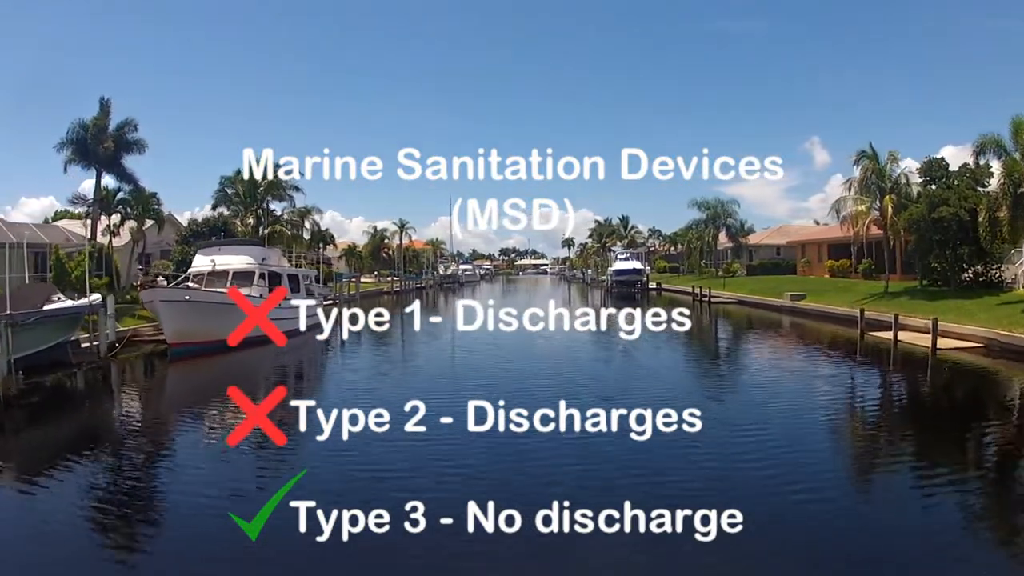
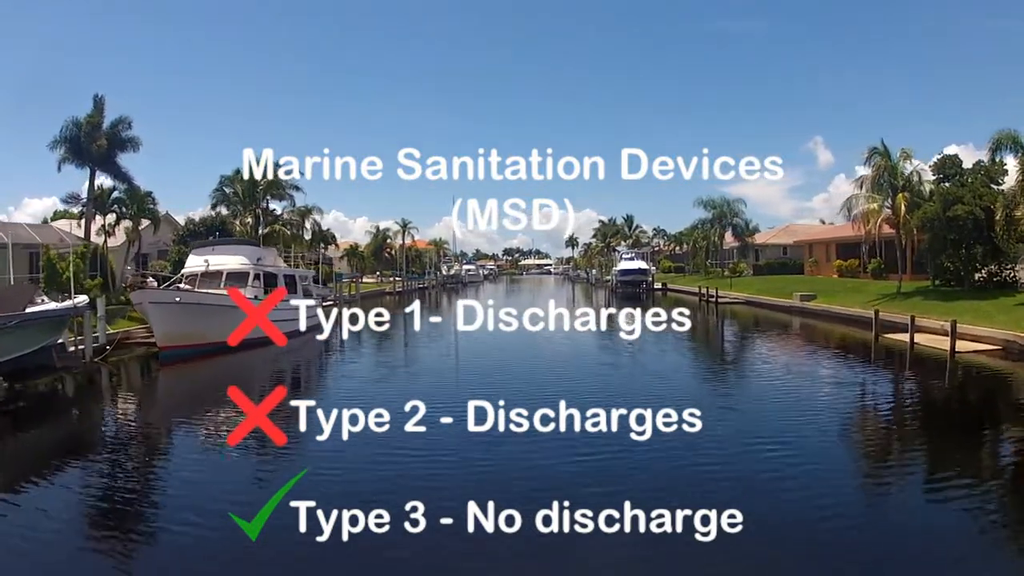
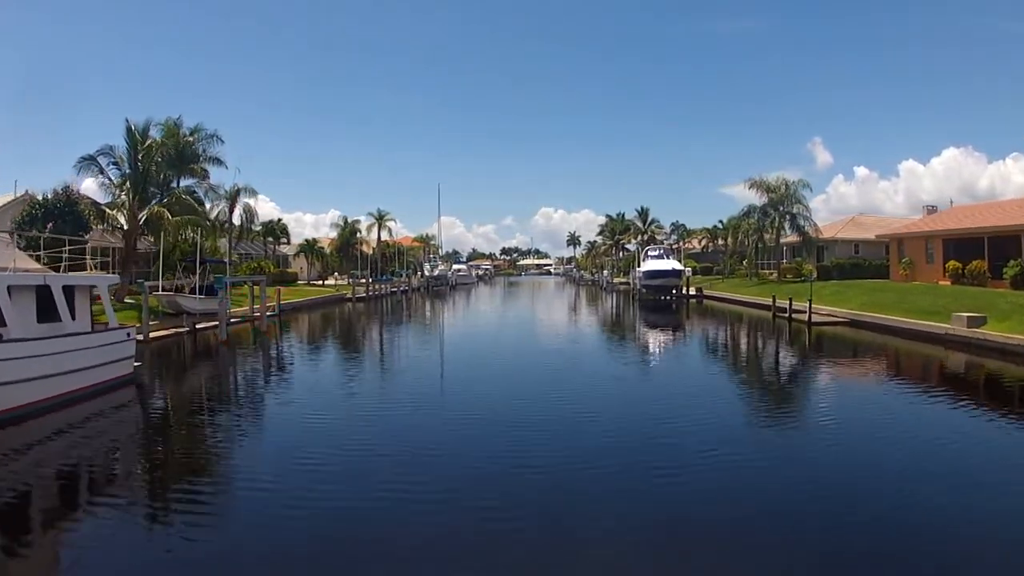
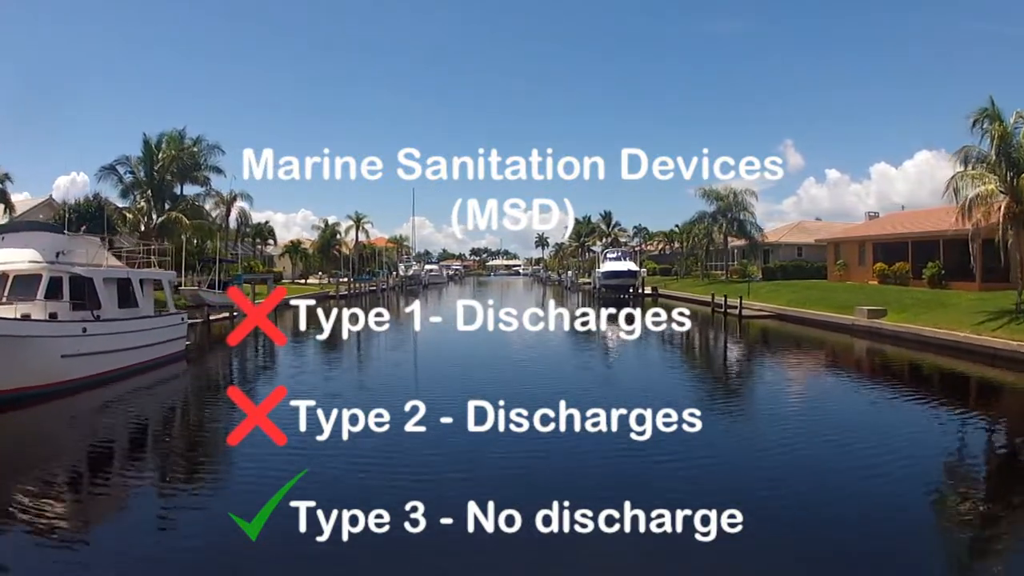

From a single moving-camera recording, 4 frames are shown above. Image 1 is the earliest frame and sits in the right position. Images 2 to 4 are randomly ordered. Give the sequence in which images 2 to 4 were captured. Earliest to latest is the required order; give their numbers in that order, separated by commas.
2, 4, 3
